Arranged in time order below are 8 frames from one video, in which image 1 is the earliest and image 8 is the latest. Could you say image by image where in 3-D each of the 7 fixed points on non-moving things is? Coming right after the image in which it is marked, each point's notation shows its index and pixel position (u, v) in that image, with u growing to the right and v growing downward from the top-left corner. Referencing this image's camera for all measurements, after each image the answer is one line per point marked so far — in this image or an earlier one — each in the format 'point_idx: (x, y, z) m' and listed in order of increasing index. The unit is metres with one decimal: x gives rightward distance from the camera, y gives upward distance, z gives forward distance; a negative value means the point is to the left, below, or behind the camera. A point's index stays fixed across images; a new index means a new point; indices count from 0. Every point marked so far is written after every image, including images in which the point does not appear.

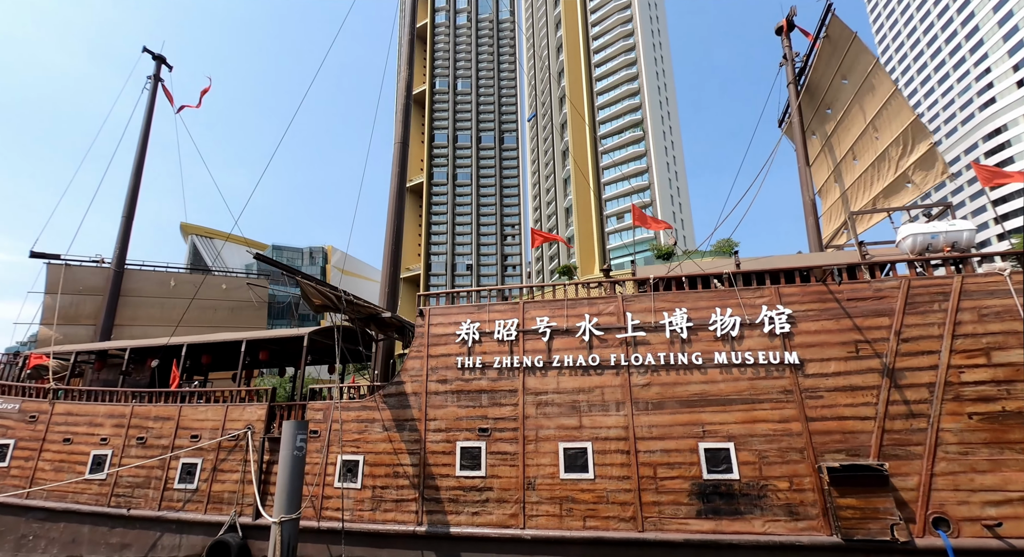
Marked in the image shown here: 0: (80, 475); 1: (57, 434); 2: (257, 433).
0: (-8.3, -3.8, +9.8) m
1: (-9.2, -3.2, +10.4) m
2: (-4.6, -2.8, +9.2) m
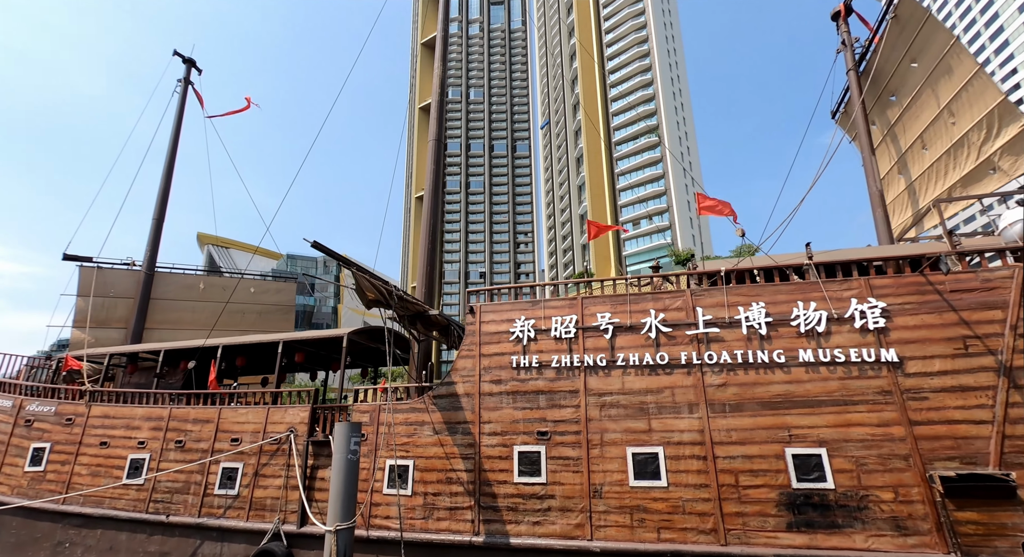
0: (-7.3, -3.7, +9.5) m
1: (-8.3, -3.2, +10.1) m
2: (-3.6, -2.7, +8.8) m
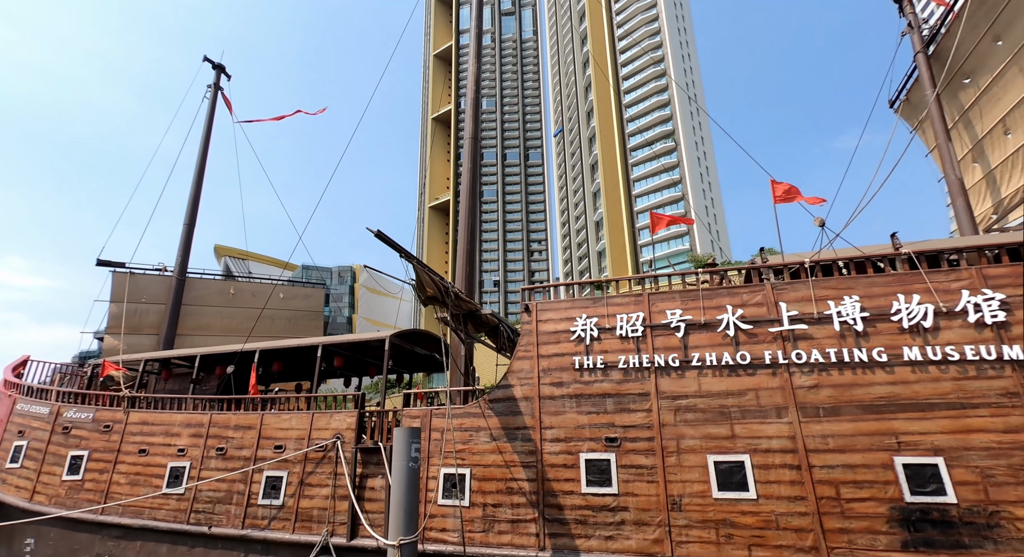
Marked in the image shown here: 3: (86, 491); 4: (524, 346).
0: (-6.4, -3.8, +9.2) m
1: (-7.3, -3.2, +9.8) m
2: (-2.7, -2.7, +8.3) m
3: (-8.2, -4.1, +9.8) m
4: (+0.2, -1.0, +7.9) m
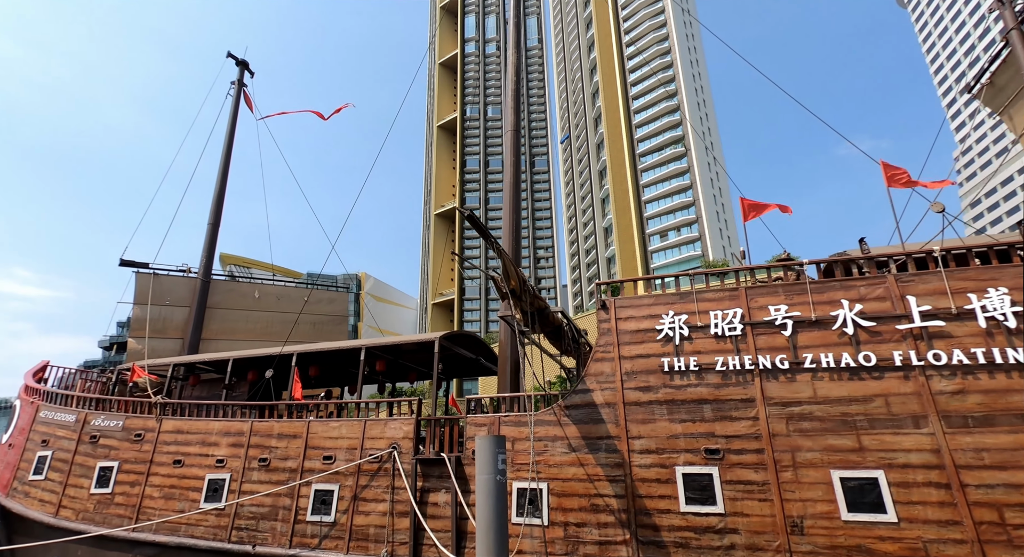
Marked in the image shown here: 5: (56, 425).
0: (-5.3, -3.7, +8.5) m
1: (-6.2, -3.1, +9.1) m
2: (-1.6, -2.6, +7.6) m
3: (-7.0, -4.0, +9.1) m
4: (+1.3, -1.0, +7.1) m
5: (-9.6, -3.1, +10.8) m
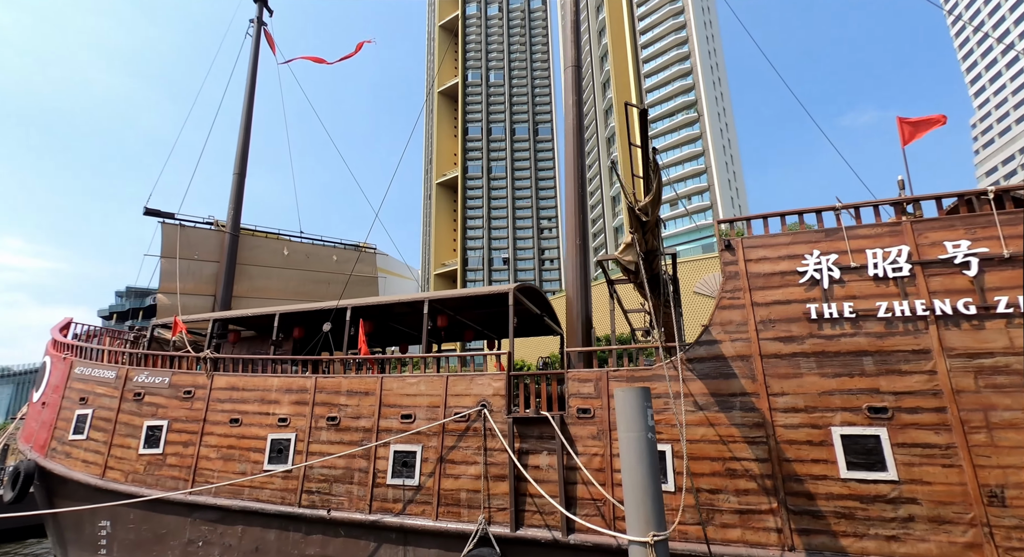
0: (-3.9, -2.8, +7.8) m
1: (-4.8, -2.2, +8.4) m
2: (-0.2, -1.8, +6.8) m
3: (-5.7, -3.1, +8.4) m
4: (+2.6, -0.2, +6.2) m
5: (-8.2, -2.0, +10.1) m
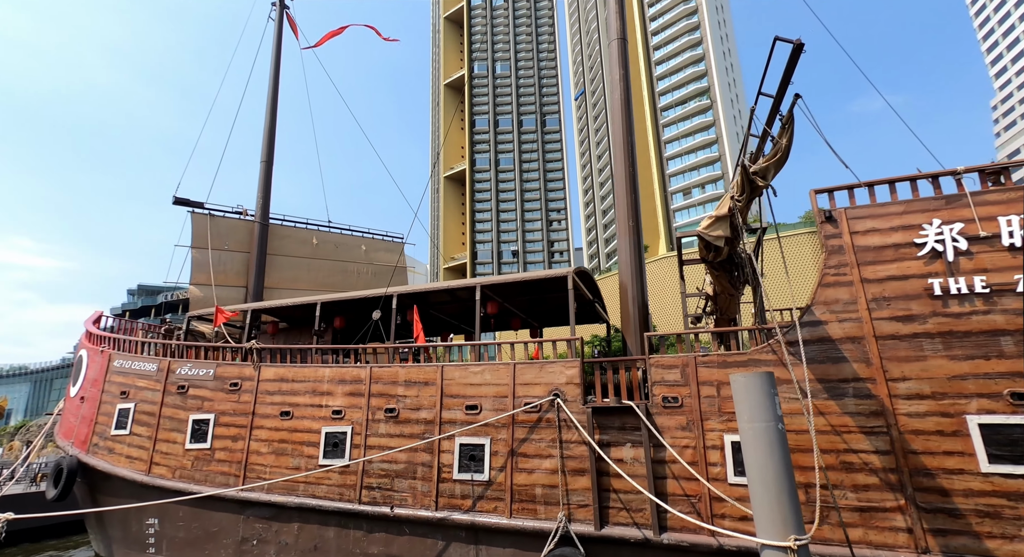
0: (-2.9, -2.6, +7.4) m
1: (-3.8, -2.0, +8.0) m
2: (+0.7, -1.5, +6.3) m
3: (-4.6, -2.9, +8.1) m
4: (+3.5, +0.1, +5.6) m
5: (-7.2, -1.8, +9.8) m
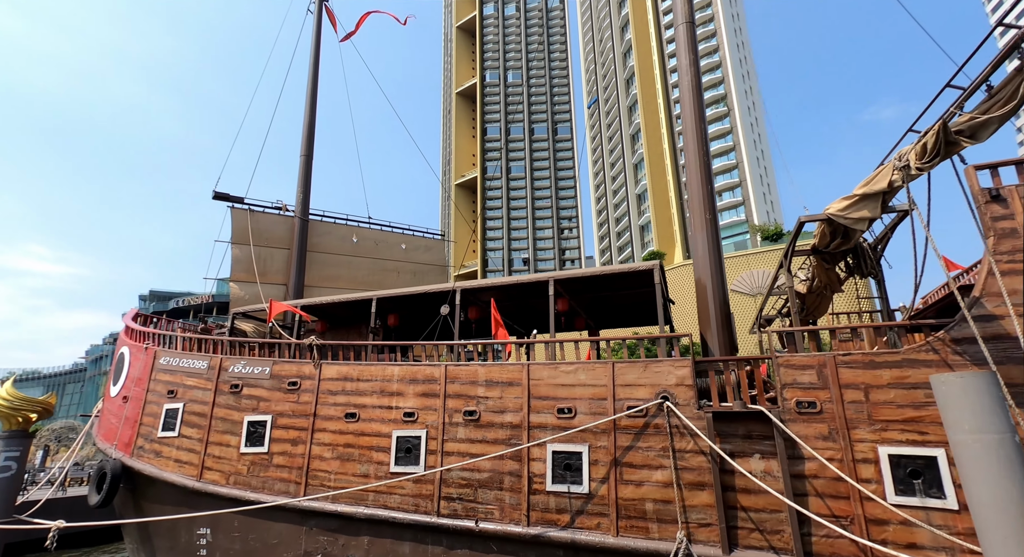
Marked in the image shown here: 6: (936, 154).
0: (-1.7, -2.5, +6.7) m
1: (-2.6, -1.9, +7.4) m
2: (+1.9, -1.4, +5.6) m
3: (-3.5, -2.8, +7.5) m
4: (+4.7, +0.2, +4.8) m
5: (-5.9, -1.7, +9.3) m
6: (+3.4, +0.9, +4.5) m
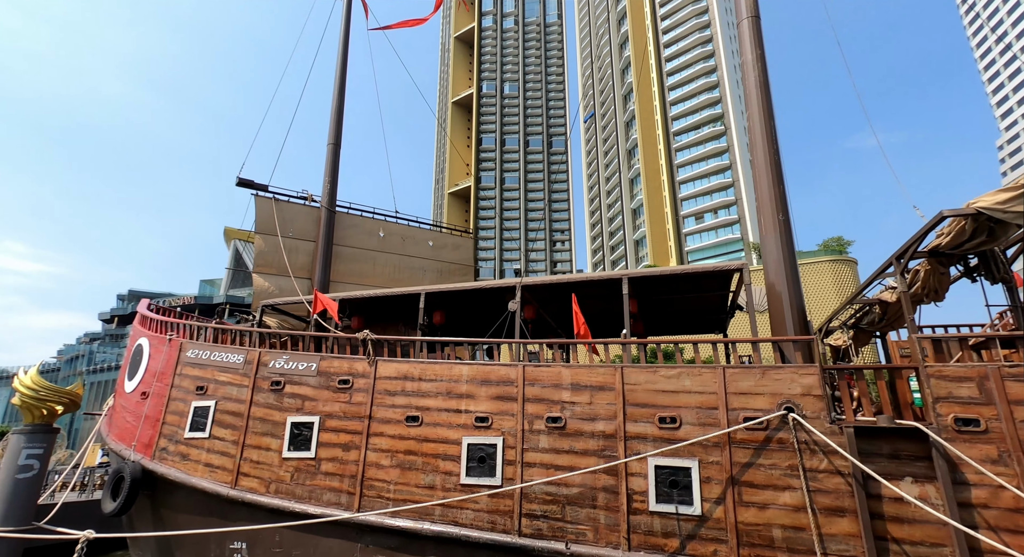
0: (-0.7, -2.3, +6.0) m
1: (-1.6, -1.7, +6.6) m
2: (+2.9, -1.3, +4.9) m
3: (-2.5, -2.6, +6.7) m
4: (+5.8, +0.2, +4.2) m
5: (-4.9, -1.5, +8.5) m
6: (+4.5, +0.9, +3.8) m
